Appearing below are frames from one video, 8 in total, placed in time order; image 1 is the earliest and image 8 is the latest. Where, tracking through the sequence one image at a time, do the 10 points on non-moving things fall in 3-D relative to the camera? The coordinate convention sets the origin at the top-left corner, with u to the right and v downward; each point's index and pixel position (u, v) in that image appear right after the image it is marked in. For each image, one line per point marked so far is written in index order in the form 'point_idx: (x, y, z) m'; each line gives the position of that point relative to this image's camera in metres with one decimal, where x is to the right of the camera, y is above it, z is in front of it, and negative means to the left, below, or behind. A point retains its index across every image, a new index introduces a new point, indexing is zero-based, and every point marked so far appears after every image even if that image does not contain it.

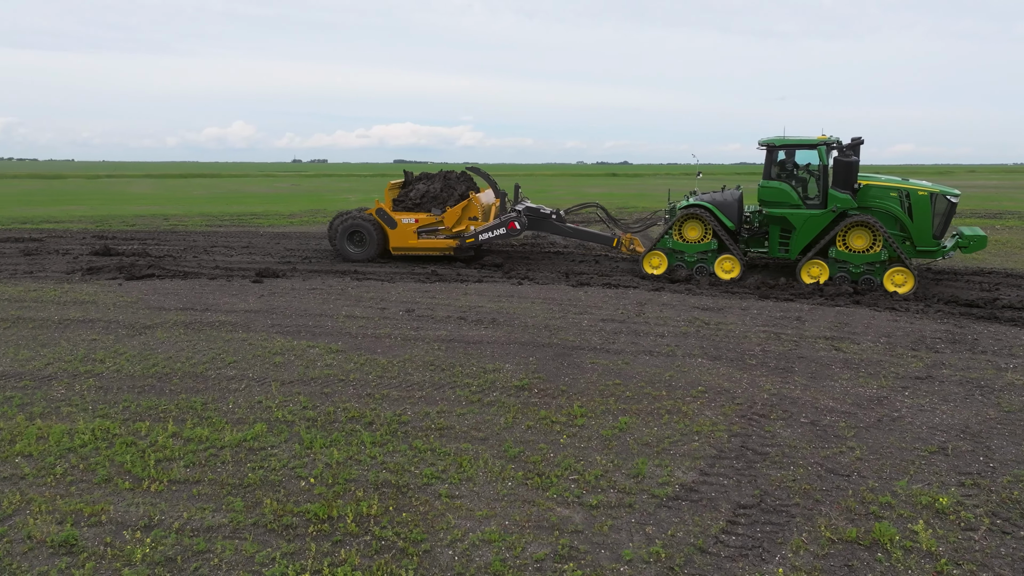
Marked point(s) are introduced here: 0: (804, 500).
0: (+1.8, -1.3, +4.4) m
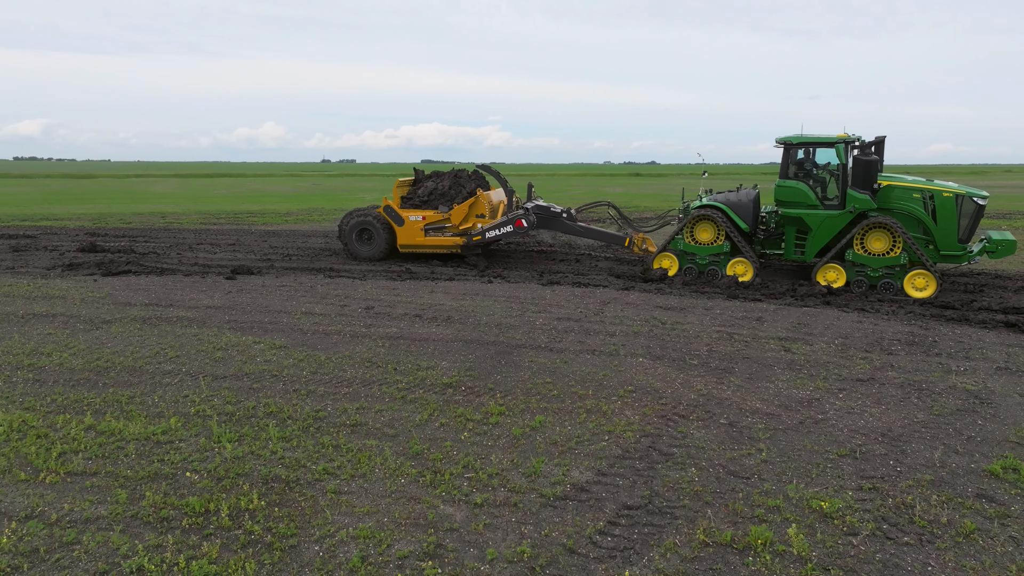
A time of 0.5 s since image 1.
0: (+1.1, -1.3, +4.3) m
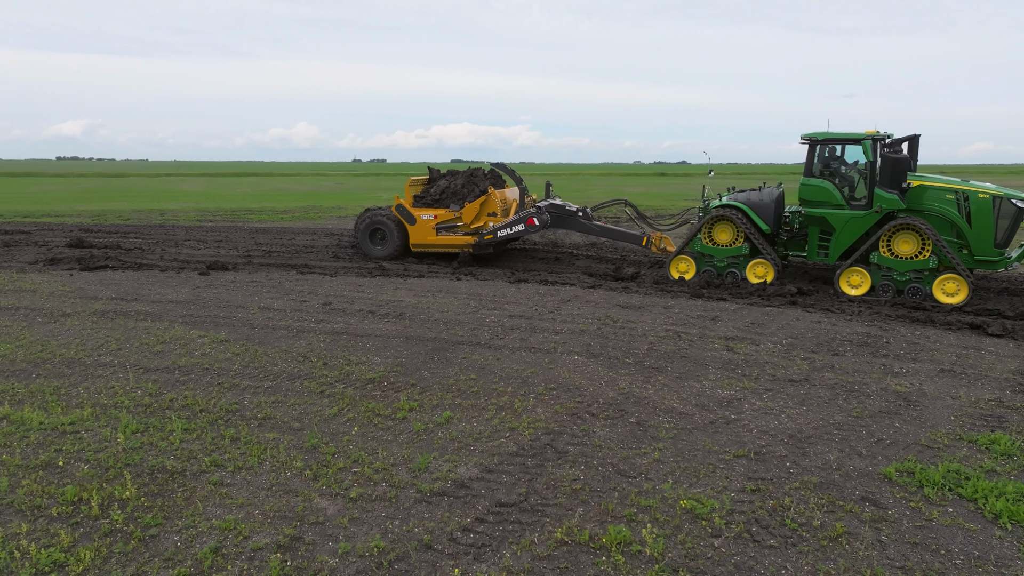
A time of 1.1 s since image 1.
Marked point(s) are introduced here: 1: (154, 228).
0: (+0.3, -1.3, +4.2) m
1: (-8.5, +1.4, +16.8) m
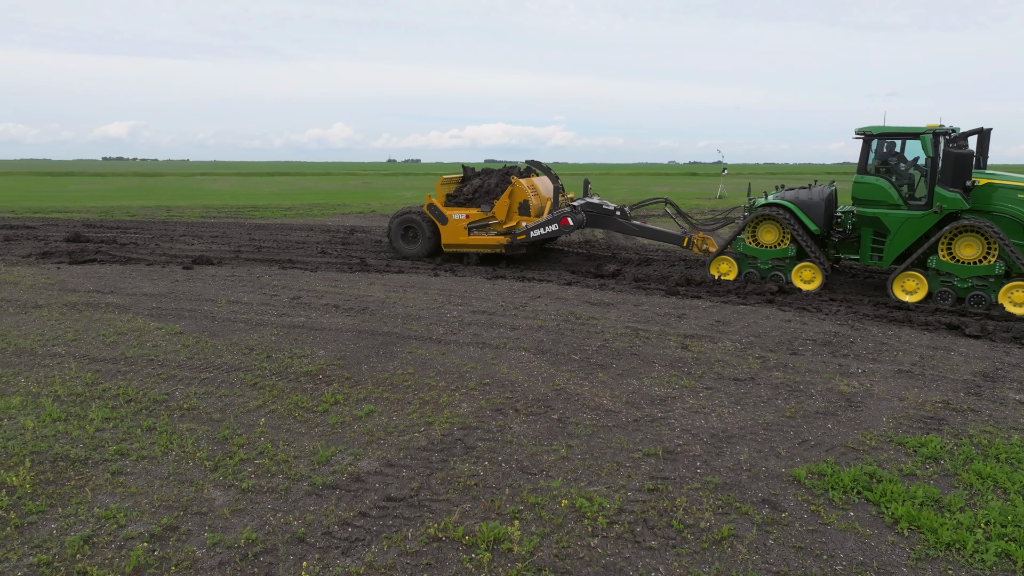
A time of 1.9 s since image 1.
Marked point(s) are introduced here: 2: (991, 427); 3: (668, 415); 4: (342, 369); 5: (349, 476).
0: (-0.3, -1.2, +4.1) m
1: (-8.6, +1.5, +17.1) m
2: (+3.4, -1.0, +5.1) m
3: (+1.2, -1.0, +5.3) m
4: (-1.5, -0.7, +6.4) m
5: (-1.0, -1.2, +4.4) m
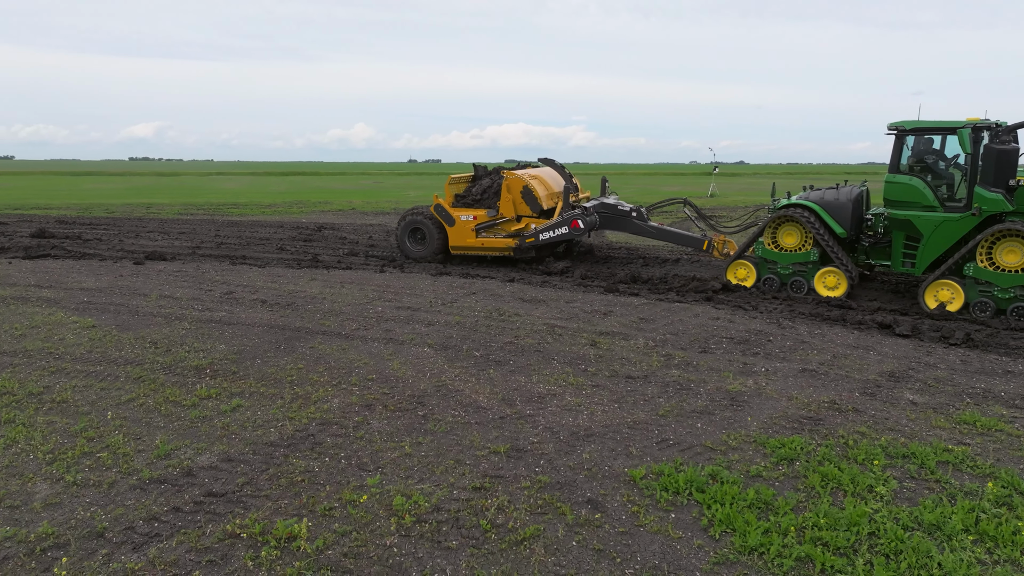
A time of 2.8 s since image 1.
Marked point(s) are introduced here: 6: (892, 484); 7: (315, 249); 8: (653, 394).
0: (-1.3, -1.2, +4.0) m
1: (-9.3, +1.6, +17.2) m
2: (+2.4, -1.0, +4.9) m
3: (+0.2, -0.9, +5.2) m
4: (-2.5, -0.7, +6.3) m
5: (-2.0, -1.1, +4.3) m
6: (+2.1, -1.1, +4.0) m
7: (-3.7, +0.7, +13.4) m
8: (+1.1, -0.8, +5.6) m
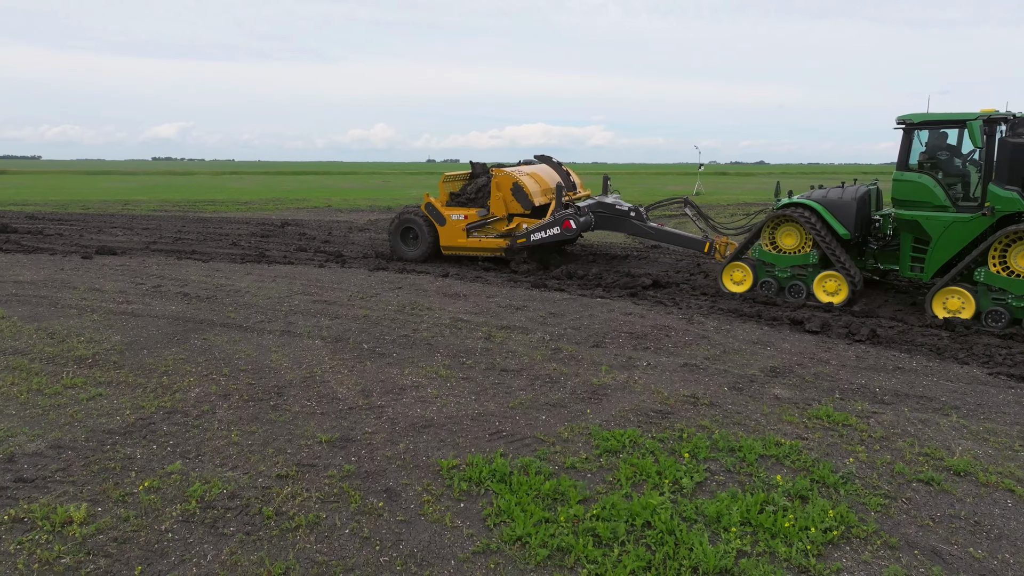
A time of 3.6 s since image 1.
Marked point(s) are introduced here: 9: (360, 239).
0: (-2.4, -1.1, +4.1) m
1: (-10.1, +1.7, +17.3) m
2: (+1.4, -0.9, +4.8) m
3: (-0.9, -0.8, +5.2) m
4: (-3.5, -0.6, +6.4) m
5: (-3.1, -1.0, +4.4) m
6: (+1.0, -1.1, +4.0) m
7: (-4.6, +0.8, +13.5) m
8: (0.0, -0.8, +5.6) m
9: (-3.1, +1.0, +14.4) m
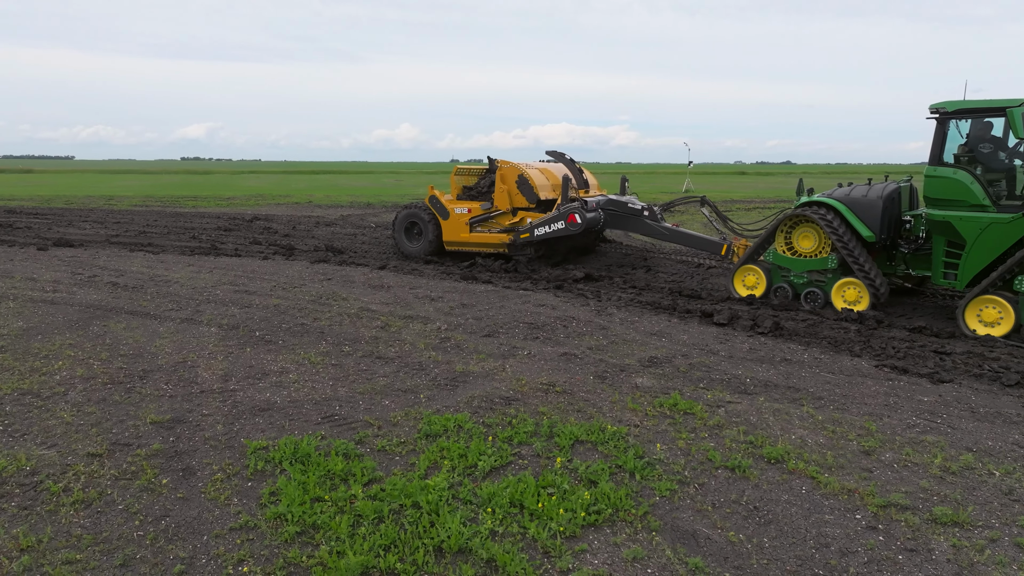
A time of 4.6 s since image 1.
0: (-3.5, -1.0, +4.1) m
1: (-10.8, +1.9, +17.6) m
2: (+0.3, -0.8, +4.8) m
3: (-1.9, -0.7, +5.2) m
4: (-4.6, -0.5, +6.5) m
5: (-4.2, -0.9, +4.4) m
6: (-0.1, -1.0, +3.9) m
7: (-5.4, +1.0, +13.6) m
8: (-1.0, -0.7, +5.6) m
9: (-3.9, +1.1, +14.5) m
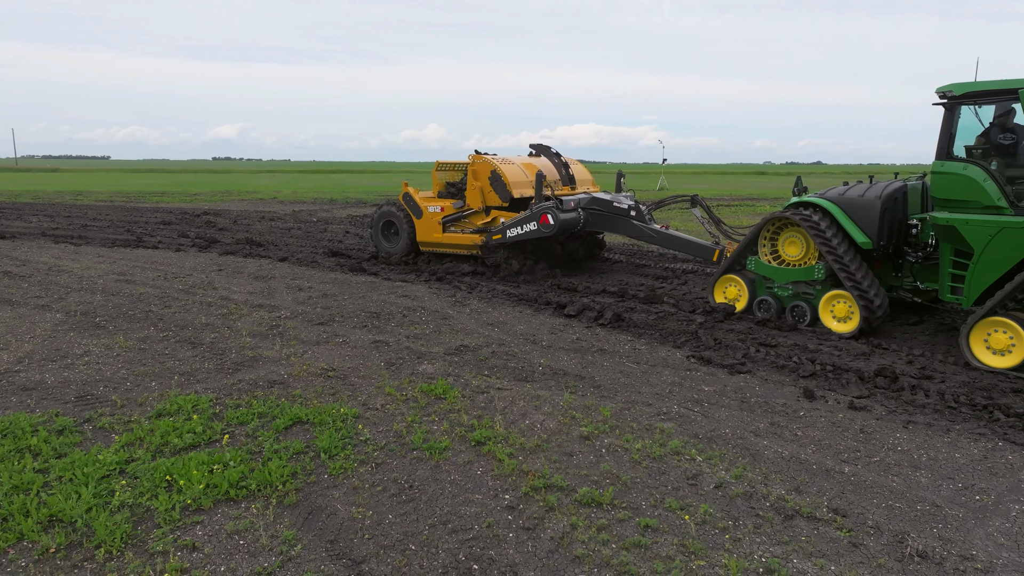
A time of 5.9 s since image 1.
0: (-5.2, -0.8, +4.3) m
1: (-12.1, +2.1, +18.0) m
2: (-1.4, -0.7, +4.8) m
3: (-3.6, -0.6, +5.3) m
4: (-6.2, -0.3, +6.6) m
5: (-5.8, -0.8, +4.6) m
6: (-1.7, -0.8, +4.0) m
7: (-6.8, +1.1, +13.8) m
8: (-2.6, -0.6, +5.7) m
9: (-5.2, +1.2, +14.7) m
